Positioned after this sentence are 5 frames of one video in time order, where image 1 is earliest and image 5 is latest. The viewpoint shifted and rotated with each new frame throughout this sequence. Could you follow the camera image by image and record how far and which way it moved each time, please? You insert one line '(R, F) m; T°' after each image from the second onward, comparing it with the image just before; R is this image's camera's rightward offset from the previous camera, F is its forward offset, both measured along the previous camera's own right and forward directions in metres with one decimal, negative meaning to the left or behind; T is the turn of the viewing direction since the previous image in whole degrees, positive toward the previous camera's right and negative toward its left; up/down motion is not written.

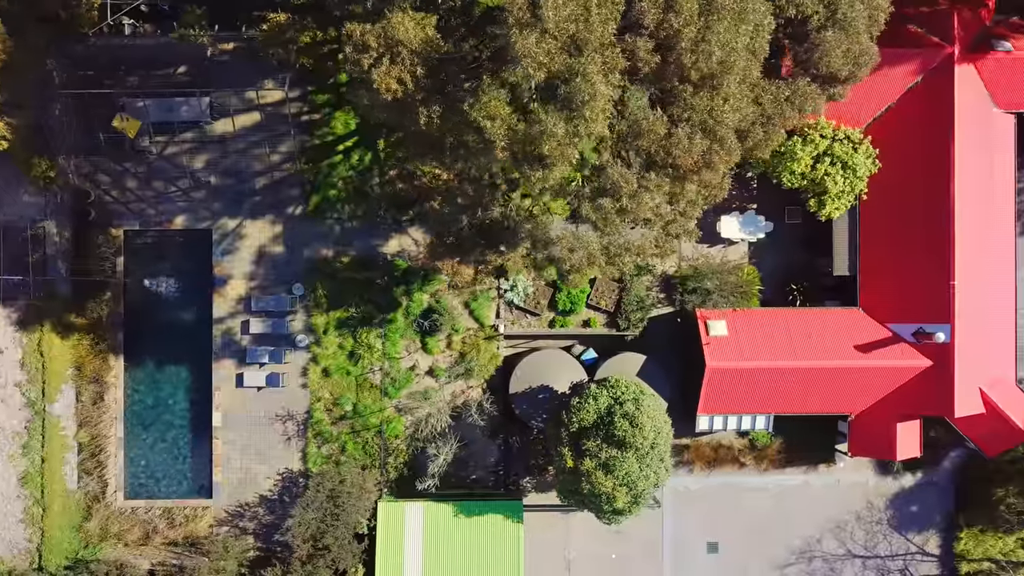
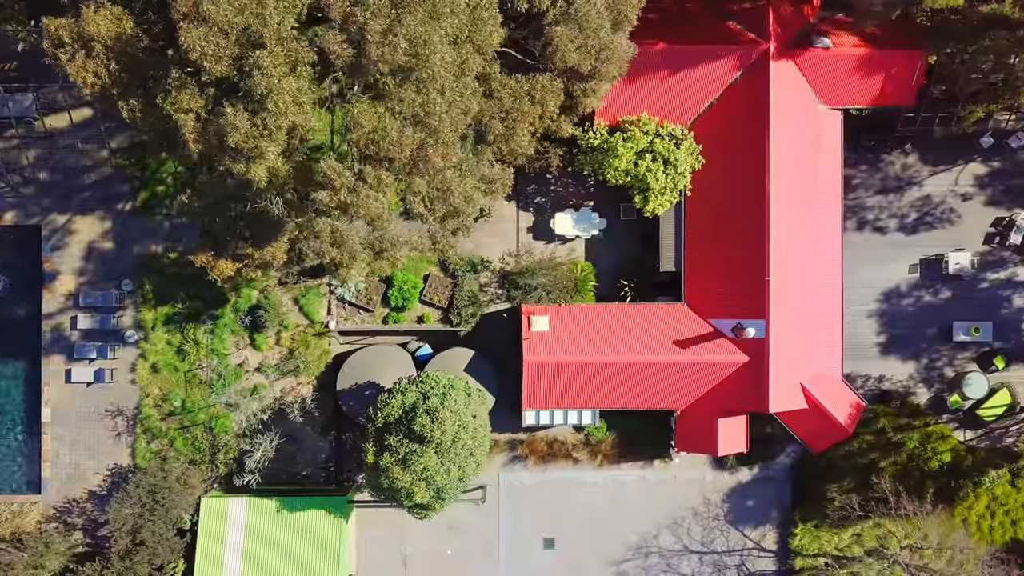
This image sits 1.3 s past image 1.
(+13.2, 0.0) m; 0°
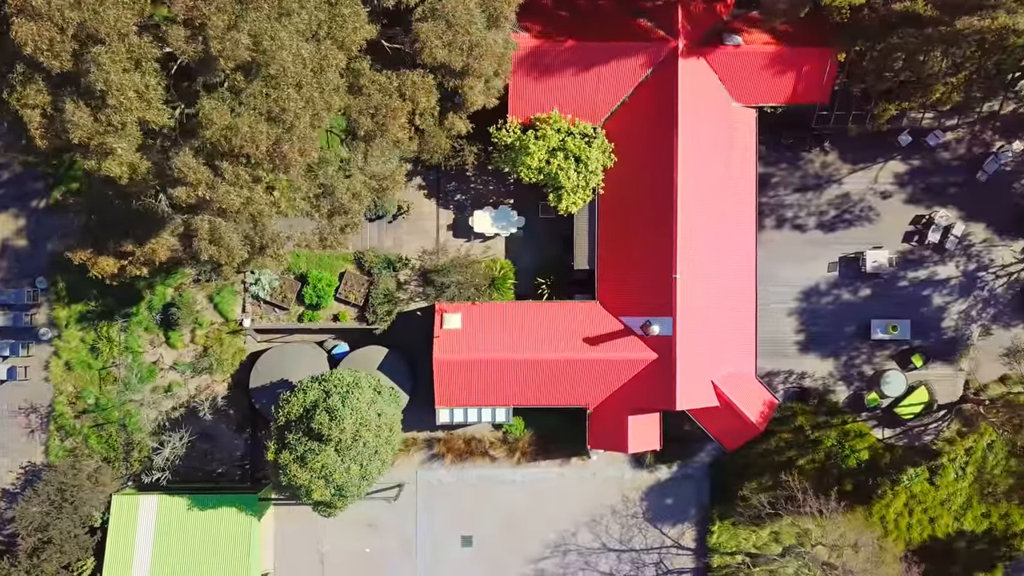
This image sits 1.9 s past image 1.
(+6.6, 0.0) m; 0°
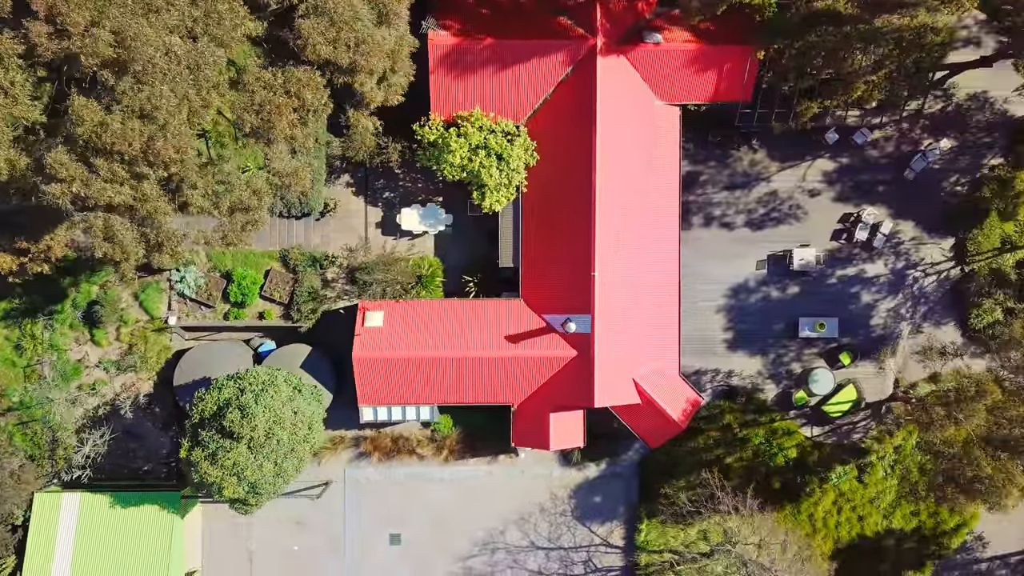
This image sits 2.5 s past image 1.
(+5.8, 0.0) m; 0°
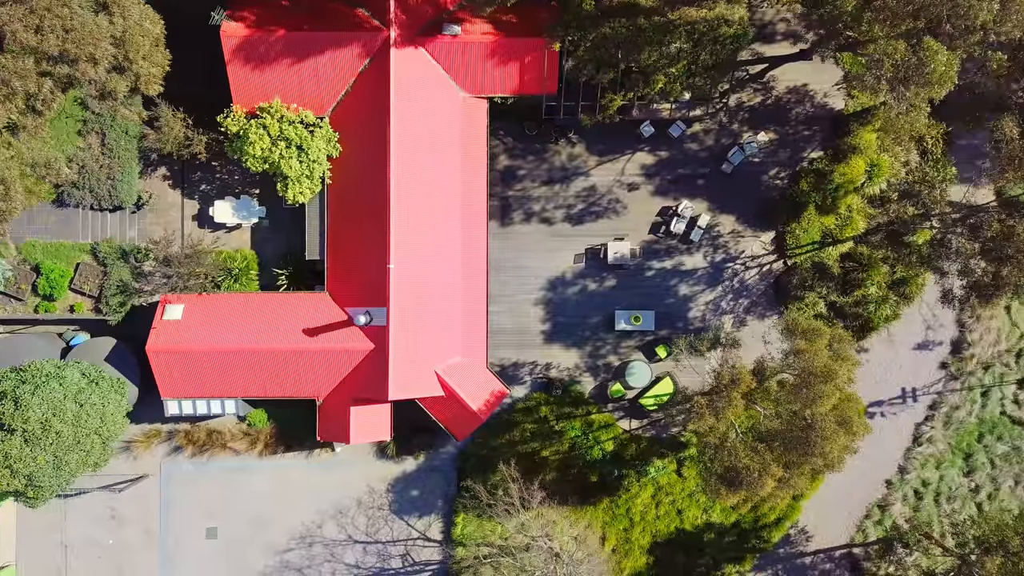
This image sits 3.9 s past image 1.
(+14.8, 0.0) m; 0°
